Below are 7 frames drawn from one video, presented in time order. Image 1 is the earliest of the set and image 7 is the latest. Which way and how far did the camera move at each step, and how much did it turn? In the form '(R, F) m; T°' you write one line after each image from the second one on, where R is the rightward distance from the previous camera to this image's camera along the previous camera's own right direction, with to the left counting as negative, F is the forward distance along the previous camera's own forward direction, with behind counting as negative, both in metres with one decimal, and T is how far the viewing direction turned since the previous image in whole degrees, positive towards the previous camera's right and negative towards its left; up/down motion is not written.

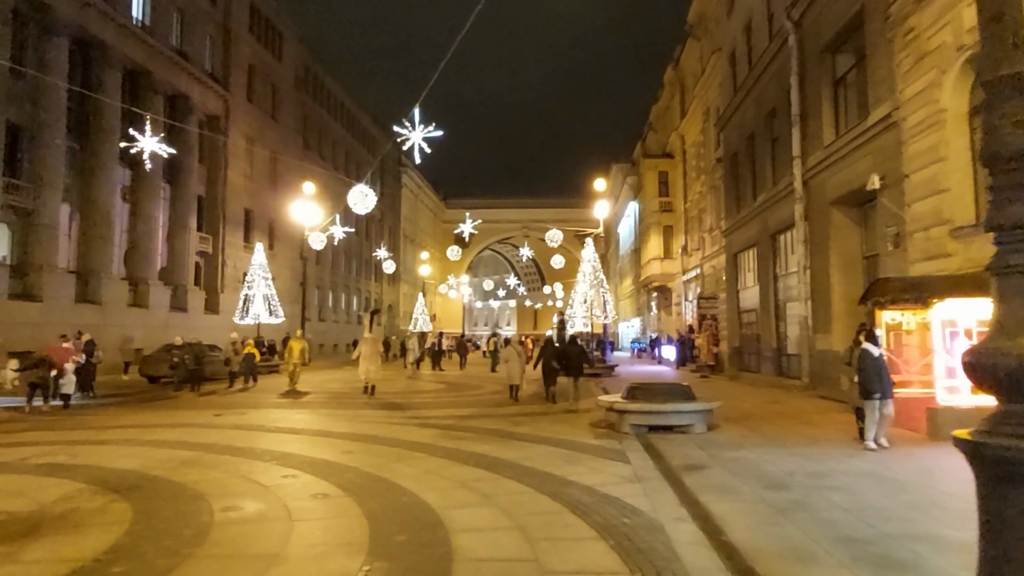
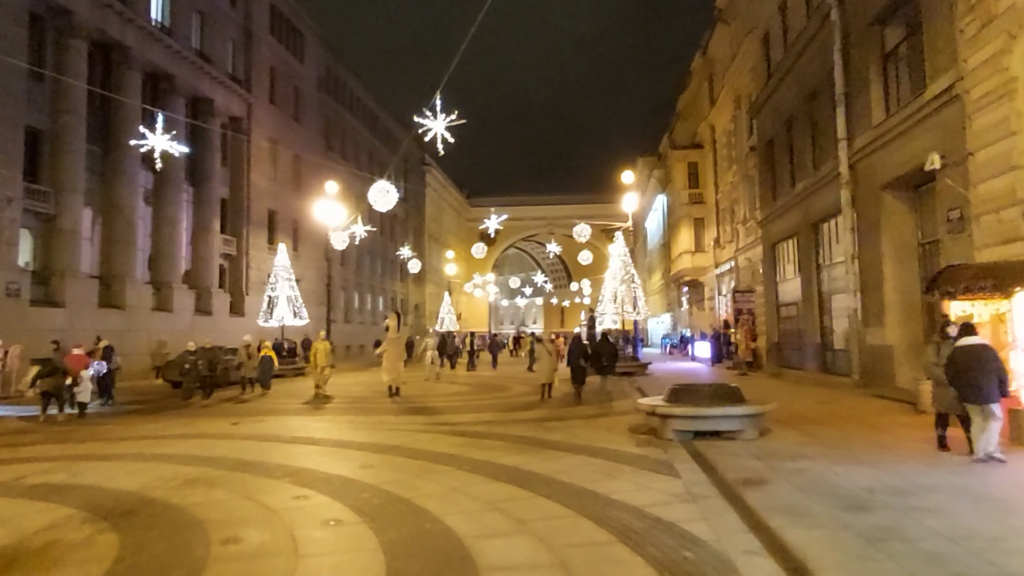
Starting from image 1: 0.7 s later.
(-0.1, +0.9) m; -2°
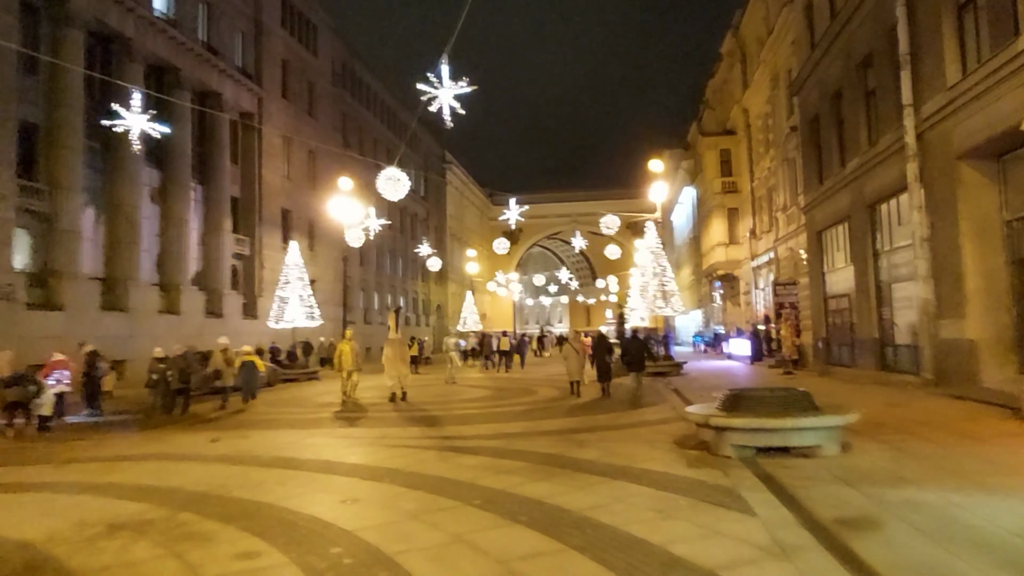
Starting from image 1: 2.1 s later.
(+0.1, +1.9) m; -2°
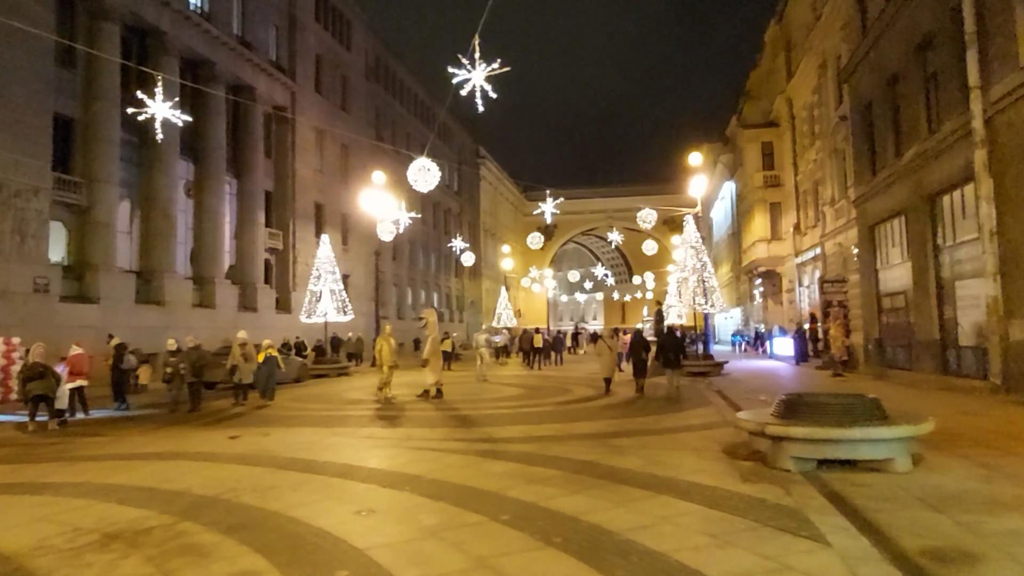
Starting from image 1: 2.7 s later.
(0.0, +0.7) m; -3°
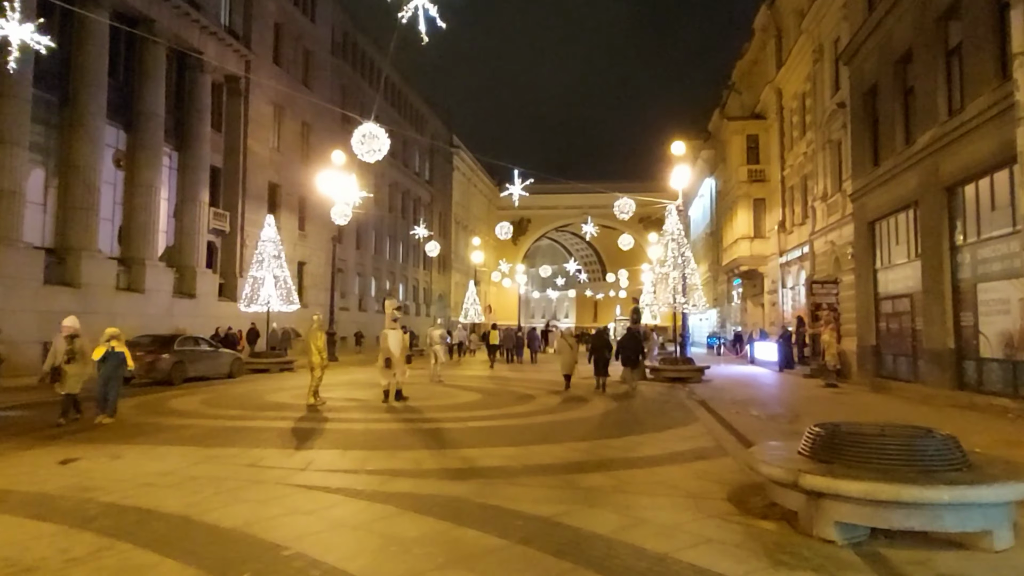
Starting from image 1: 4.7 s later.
(+0.4, +2.6) m; +2°
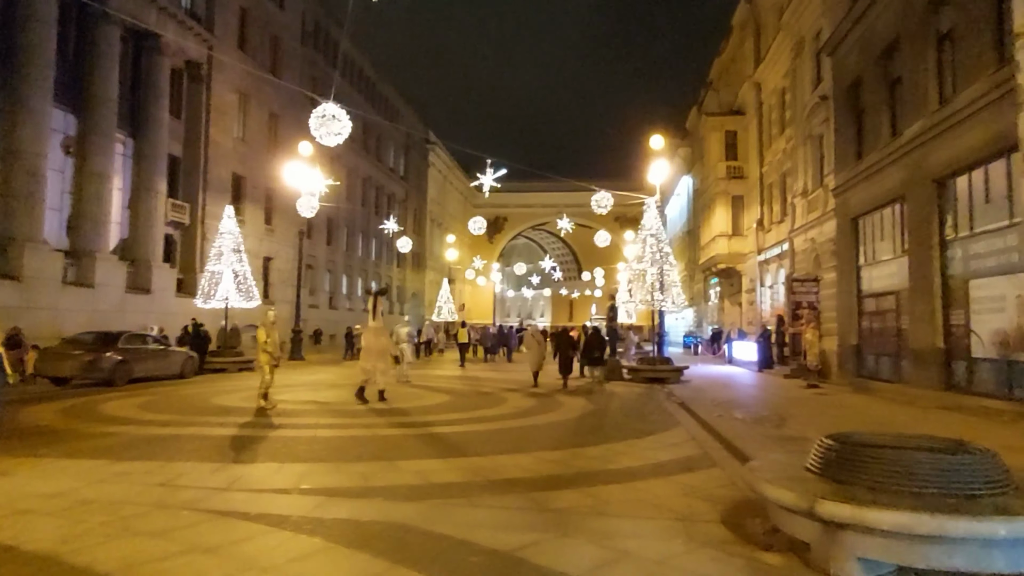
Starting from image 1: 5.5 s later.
(+0.1, +1.0) m; +2°
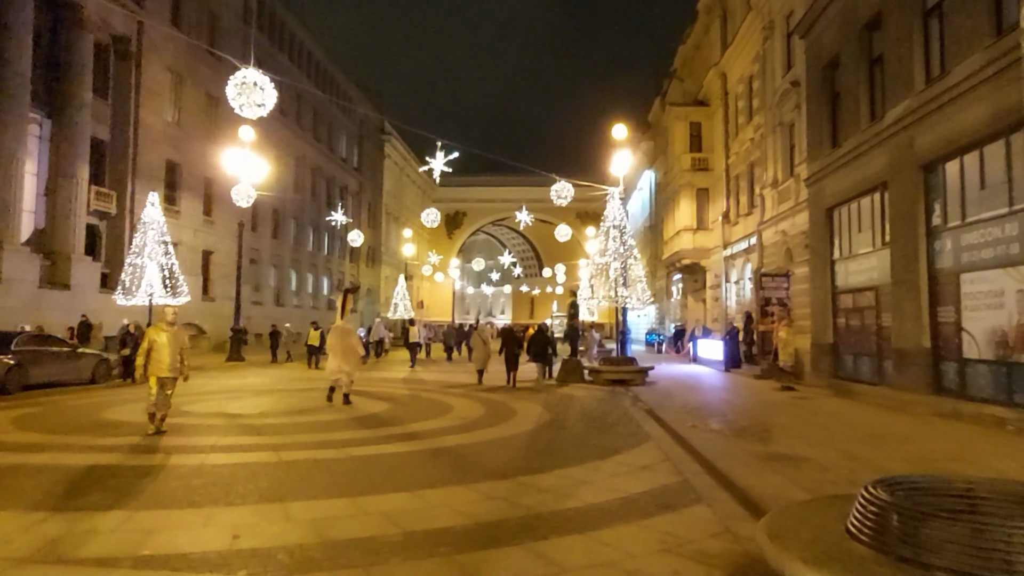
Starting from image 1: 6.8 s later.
(+0.3, +1.7) m; +3°
